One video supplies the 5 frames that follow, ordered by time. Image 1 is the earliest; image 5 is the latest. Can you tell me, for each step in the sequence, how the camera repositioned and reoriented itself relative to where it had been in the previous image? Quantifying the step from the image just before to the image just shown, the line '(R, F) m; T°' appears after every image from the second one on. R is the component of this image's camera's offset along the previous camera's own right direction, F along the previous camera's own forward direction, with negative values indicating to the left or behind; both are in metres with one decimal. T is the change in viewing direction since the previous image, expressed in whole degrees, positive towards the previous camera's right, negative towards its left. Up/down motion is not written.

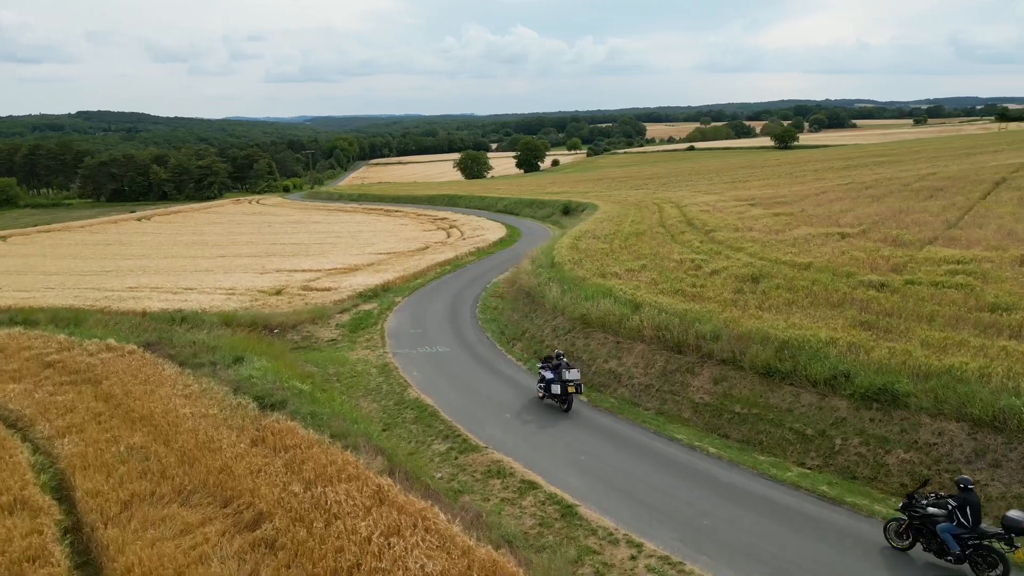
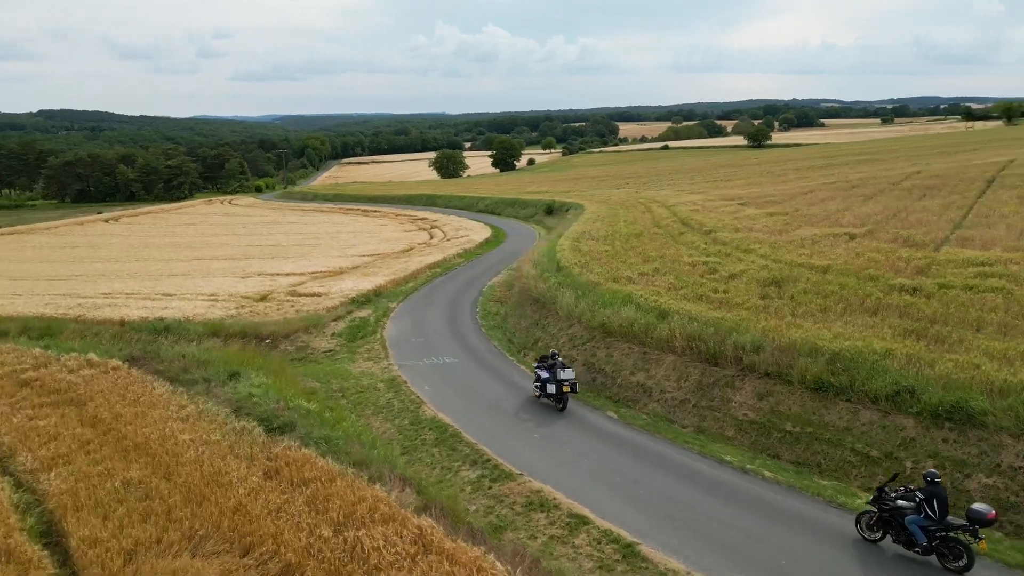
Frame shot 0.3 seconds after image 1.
(-1.0, +1.1) m; +2°
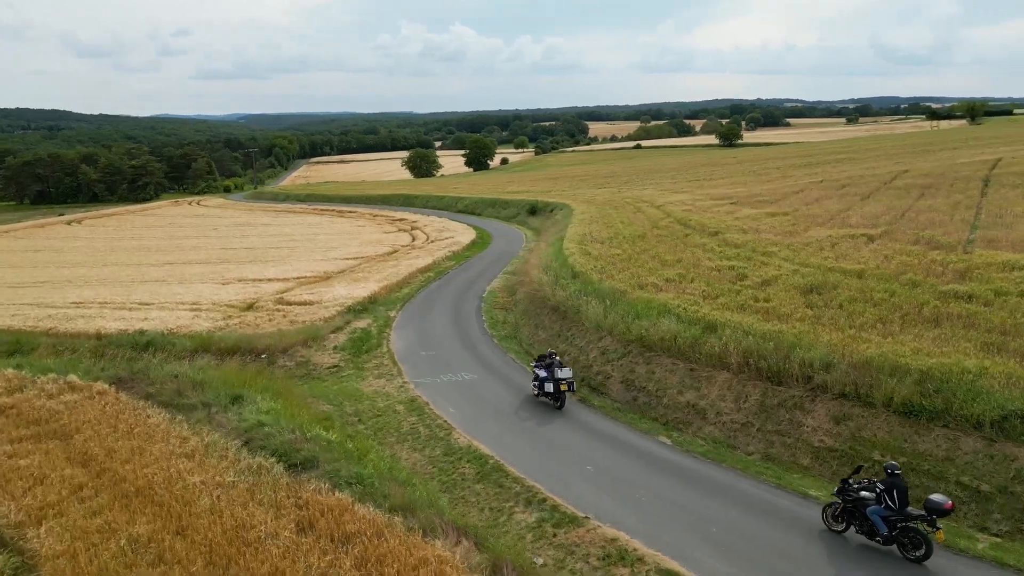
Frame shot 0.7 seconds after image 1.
(-1.3, +1.5) m; +2°
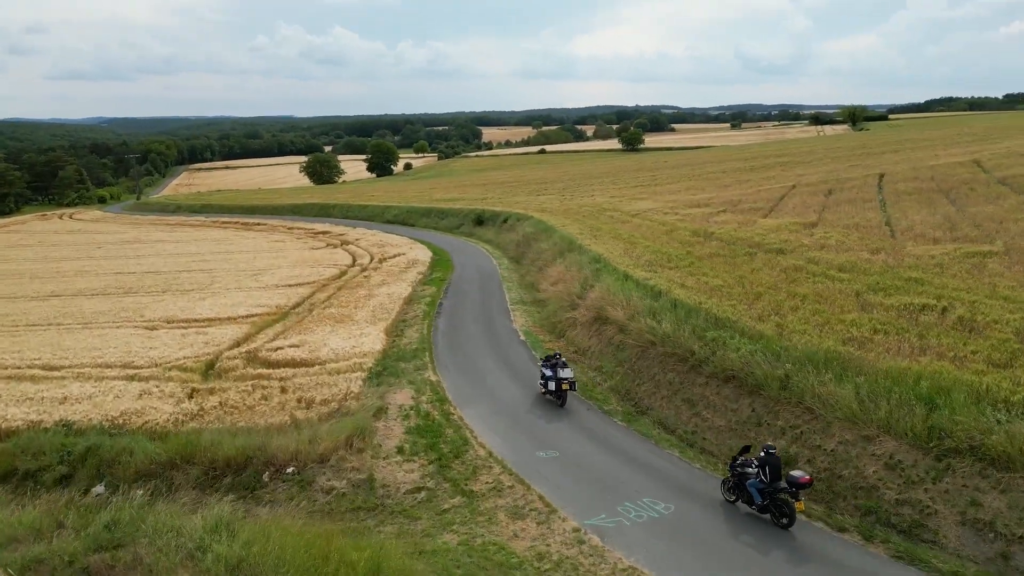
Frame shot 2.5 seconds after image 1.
(-5.0, +6.9) m; +8°
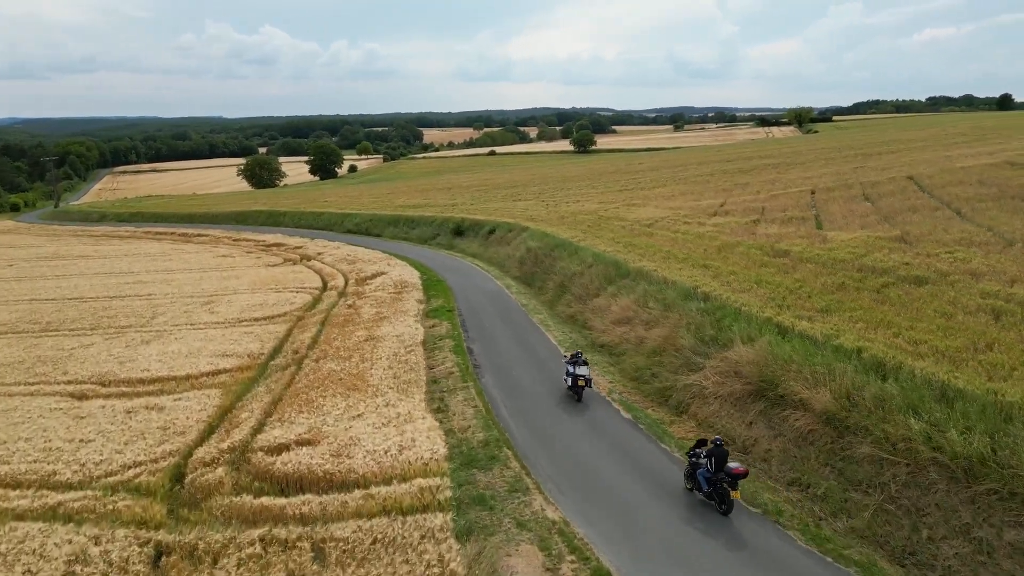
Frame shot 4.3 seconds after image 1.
(-3.7, +7.2) m; +5°
